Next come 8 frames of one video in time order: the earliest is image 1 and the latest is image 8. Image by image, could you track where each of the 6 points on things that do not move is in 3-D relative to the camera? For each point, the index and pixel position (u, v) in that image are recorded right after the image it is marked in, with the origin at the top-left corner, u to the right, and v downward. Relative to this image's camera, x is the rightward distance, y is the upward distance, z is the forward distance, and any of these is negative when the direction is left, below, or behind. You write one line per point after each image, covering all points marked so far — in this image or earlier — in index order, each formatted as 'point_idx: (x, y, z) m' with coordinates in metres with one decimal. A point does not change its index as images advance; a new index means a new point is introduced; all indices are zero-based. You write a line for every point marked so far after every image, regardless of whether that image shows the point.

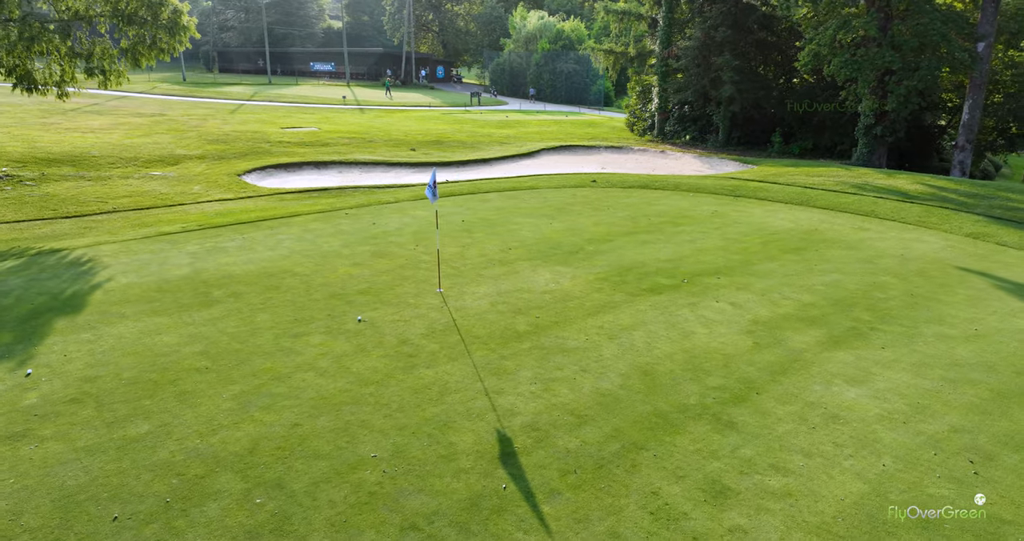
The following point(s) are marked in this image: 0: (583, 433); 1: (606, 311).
0: (+0.6, -1.4, +6.2) m
1: (+1.2, -0.5, +9.2) m
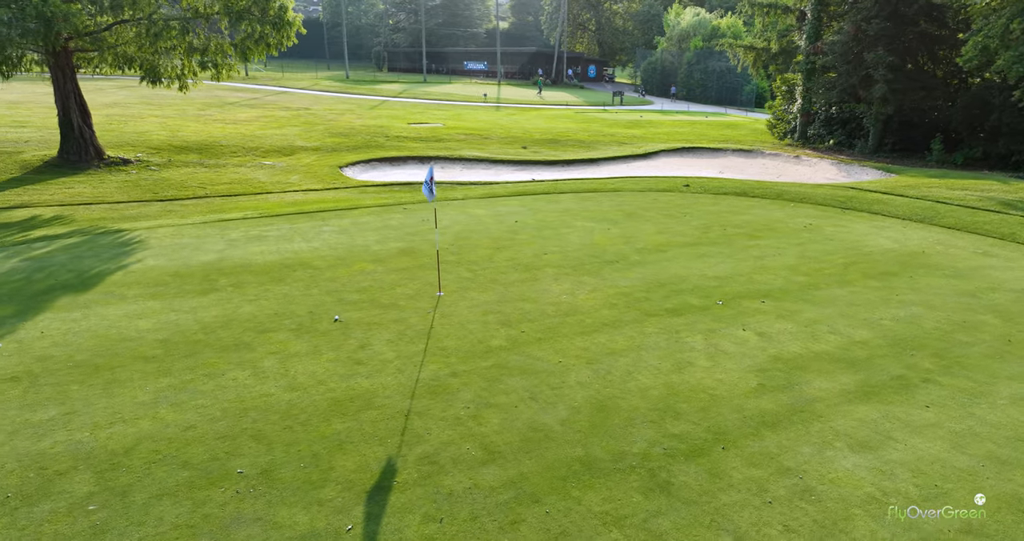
0: (-0.3, -1.5, +5.3) m
1: (+1.0, -0.7, +8.1) m
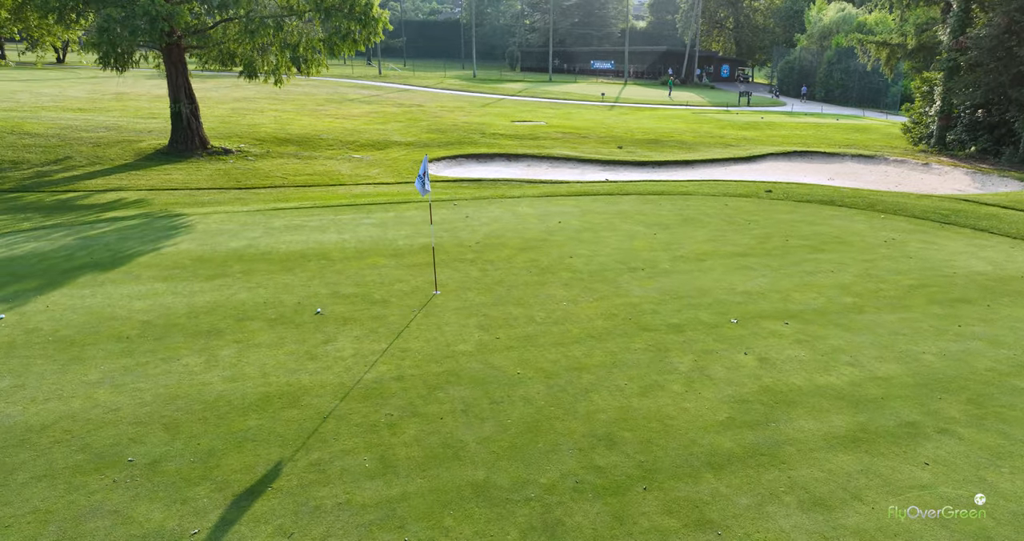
0: (-1.1, -1.5, +4.9) m
1: (+0.8, -0.8, +7.4) m
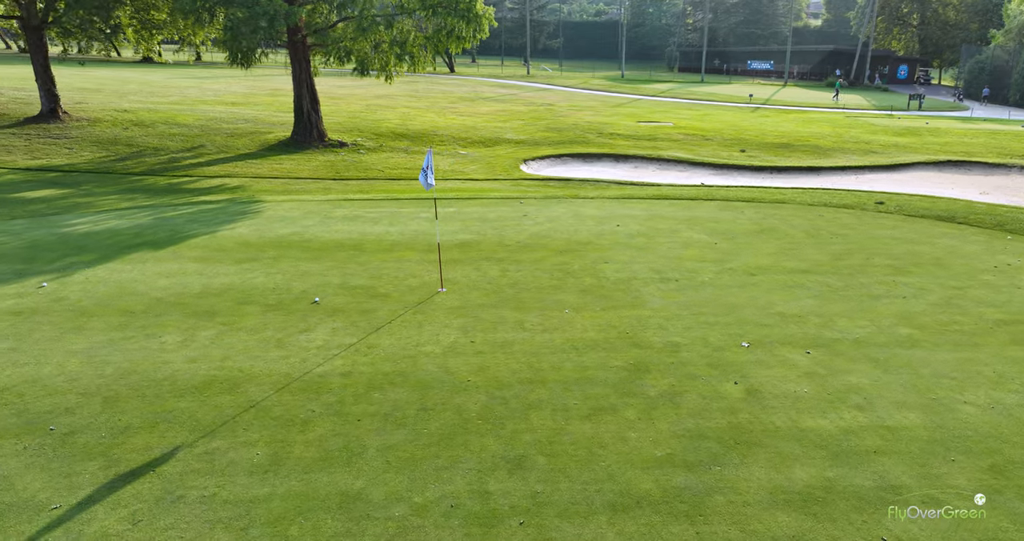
0: (-1.9, -1.4, +4.7) m
1: (+0.5, -0.8, +6.8) m
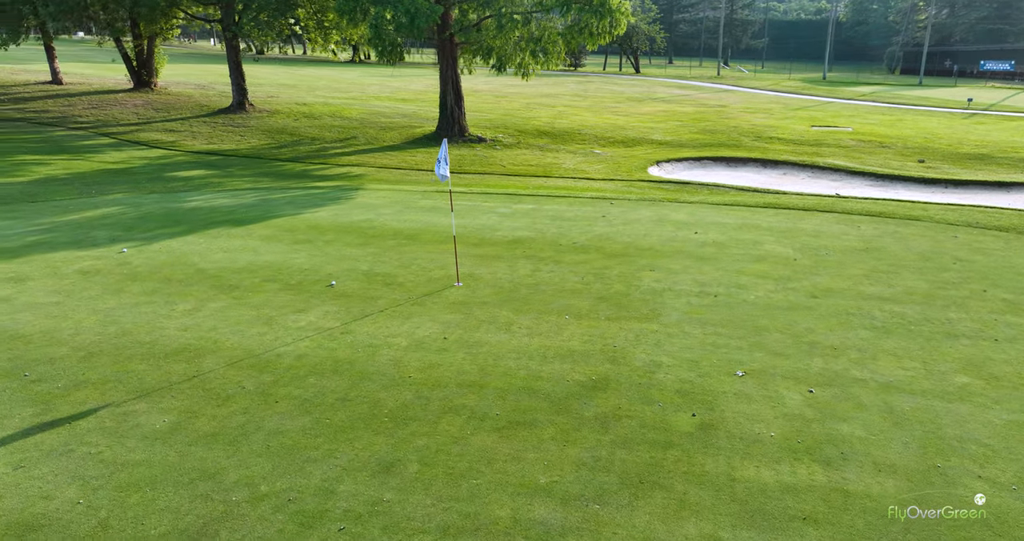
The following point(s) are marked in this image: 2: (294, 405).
0: (-2.8, -1.2, +5.0) m
1: (+0.1, -0.8, +6.4) m
2: (-1.7, -1.1, +5.6) m
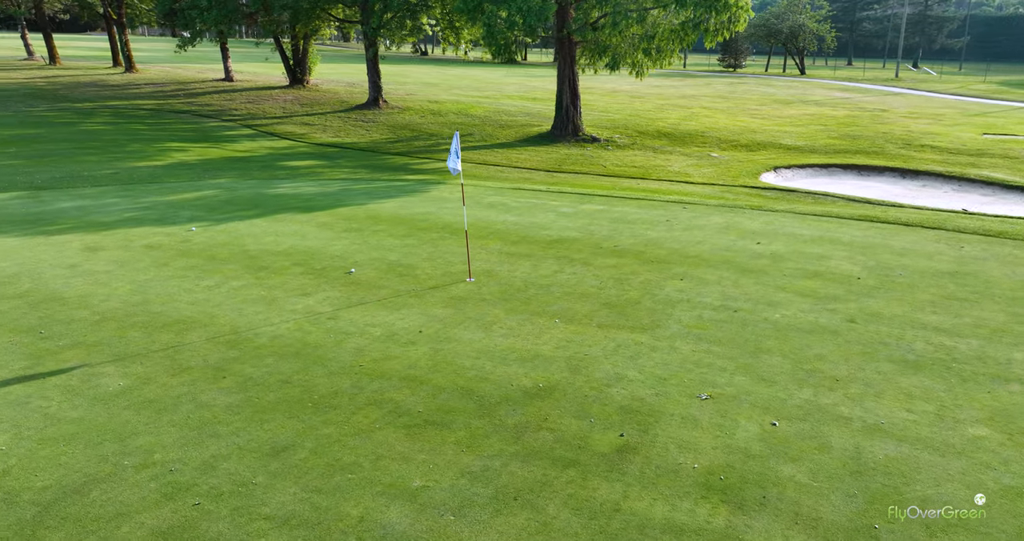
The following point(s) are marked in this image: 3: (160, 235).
0: (-3.4, -1.0, +5.4) m
1: (-0.3, -0.8, +6.2) m
2: (-2.2, -0.9, +5.8) m
3: (-5.1, +0.5, +10.3) m
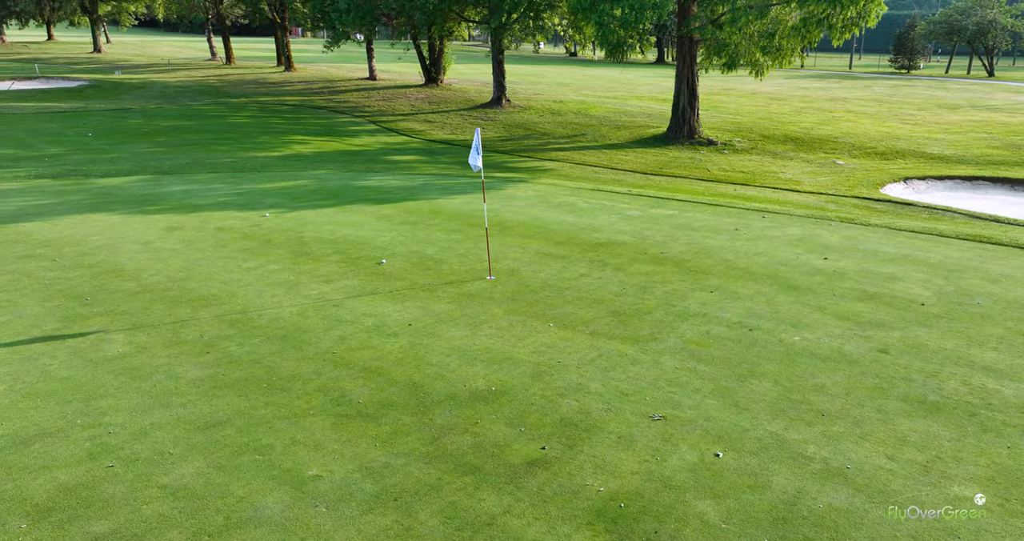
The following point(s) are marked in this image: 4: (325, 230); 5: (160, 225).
0: (-3.8, -0.8, +6.0) m
1: (-0.6, -0.8, +6.1) m
2: (-2.5, -0.8, +6.1) m
3: (-4.3, +0.8, +11.1) m
4: (-2.8, +0.6, +10.5) m
5: (-5.3, +0.7, +10.7) m
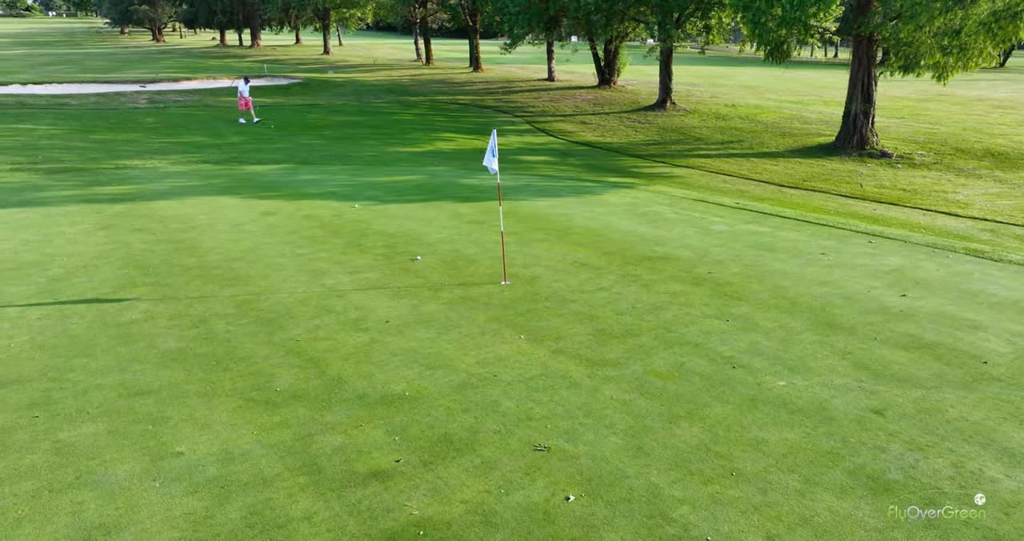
0: (-4.2, -0.5, +6.9) m
1: (-1.1, -0.8, +6.1) m
2: (-2.9, -0.6, +6.7) m
3: (-3.1, +1.0, +11.9) m
4: (-1.8, +0.7, +11.0) m
5: (-4.2, +1.0, +11.8) m
